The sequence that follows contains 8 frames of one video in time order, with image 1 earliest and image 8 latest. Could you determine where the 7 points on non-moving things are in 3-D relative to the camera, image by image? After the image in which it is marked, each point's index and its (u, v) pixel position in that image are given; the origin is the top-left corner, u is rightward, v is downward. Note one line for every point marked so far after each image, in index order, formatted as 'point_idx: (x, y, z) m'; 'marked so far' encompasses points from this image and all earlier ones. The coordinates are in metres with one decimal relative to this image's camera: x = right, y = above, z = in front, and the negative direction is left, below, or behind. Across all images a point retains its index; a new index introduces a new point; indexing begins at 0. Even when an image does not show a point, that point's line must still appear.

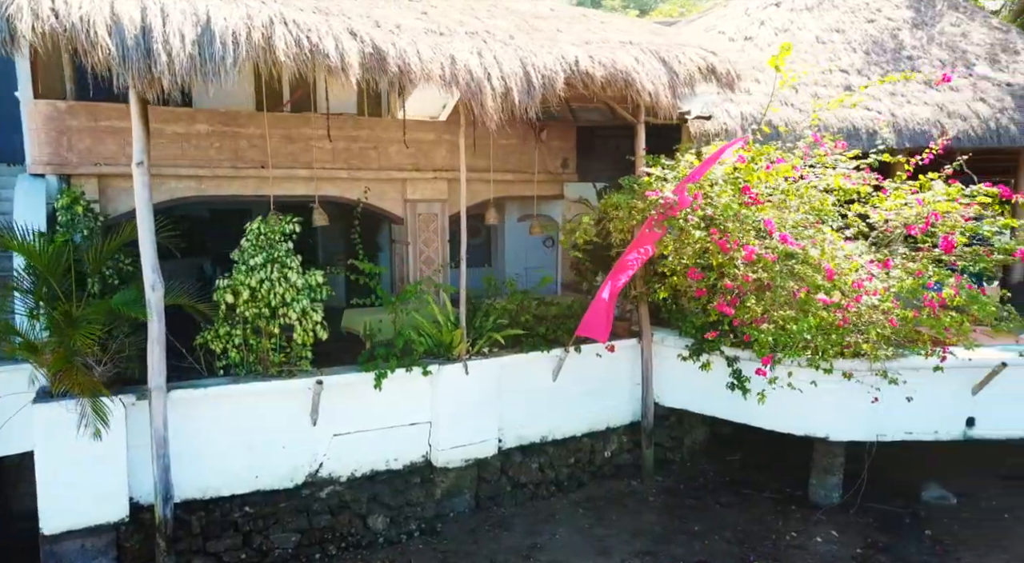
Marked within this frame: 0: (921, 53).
0: (+4.8, +2.7, +8.8) m
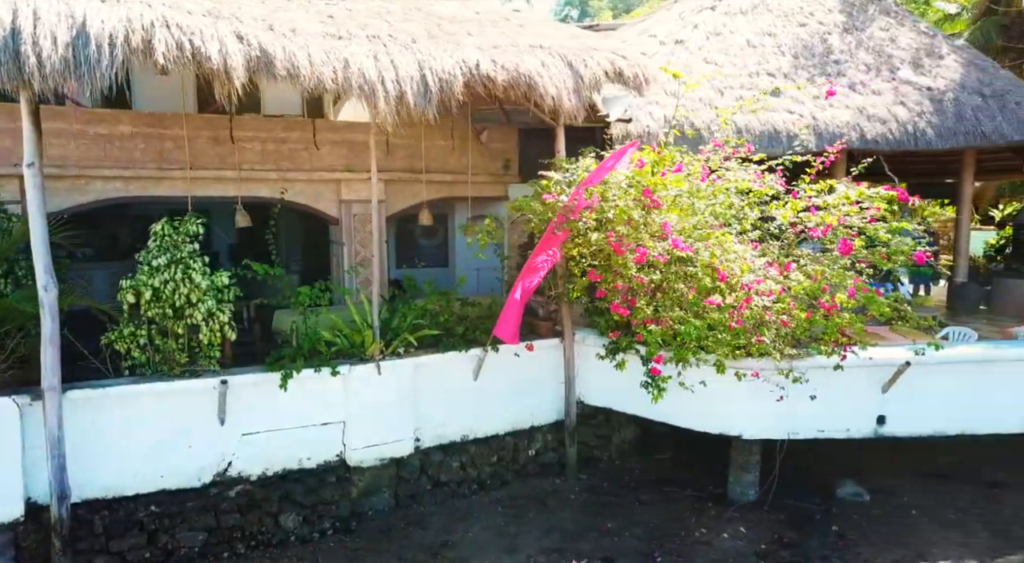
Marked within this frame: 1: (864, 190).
0: (+4.0, +2.7, +8.9) m
1: (+2.9, +0.8, +6.5) m
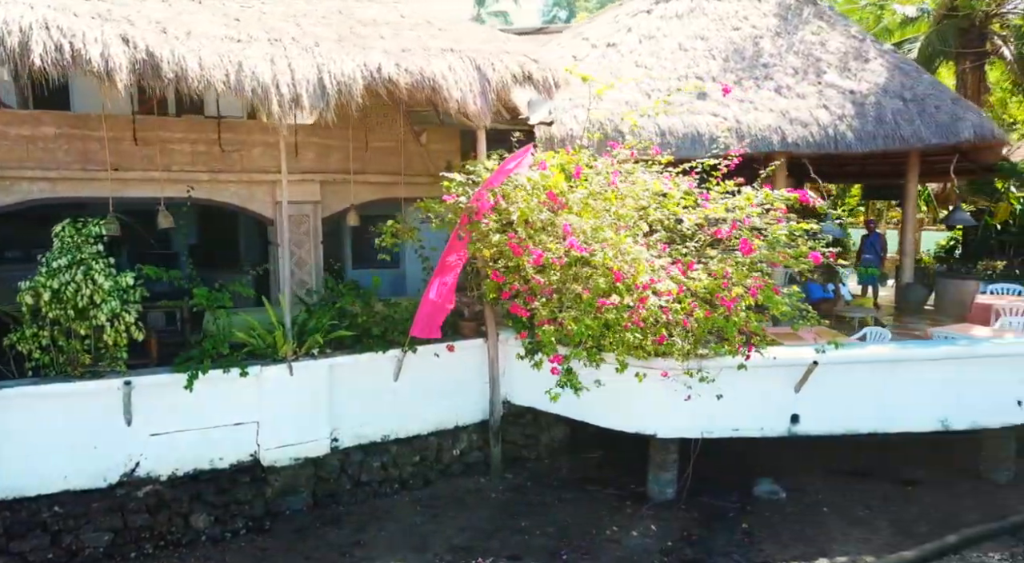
0: (+3.2, +2.7, +9.0) m
1: (+2.2, +0.8, +6.6) m
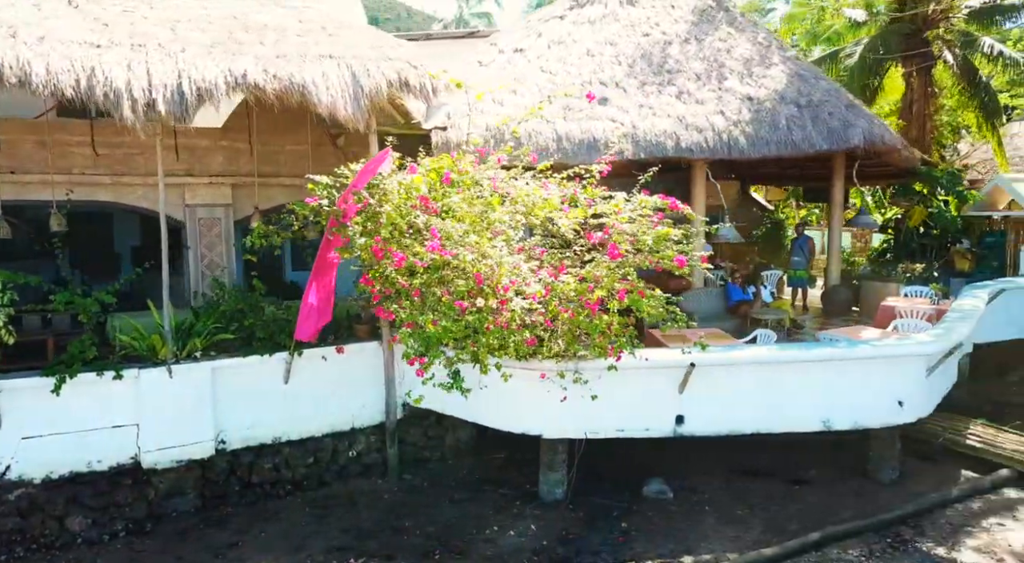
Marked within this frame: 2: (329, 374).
0: (+2.1, +2.7, +9.2) m
1: (+1.1, +0.7, +6.7) m
2: (-1.8, -0.9, +7.5) m
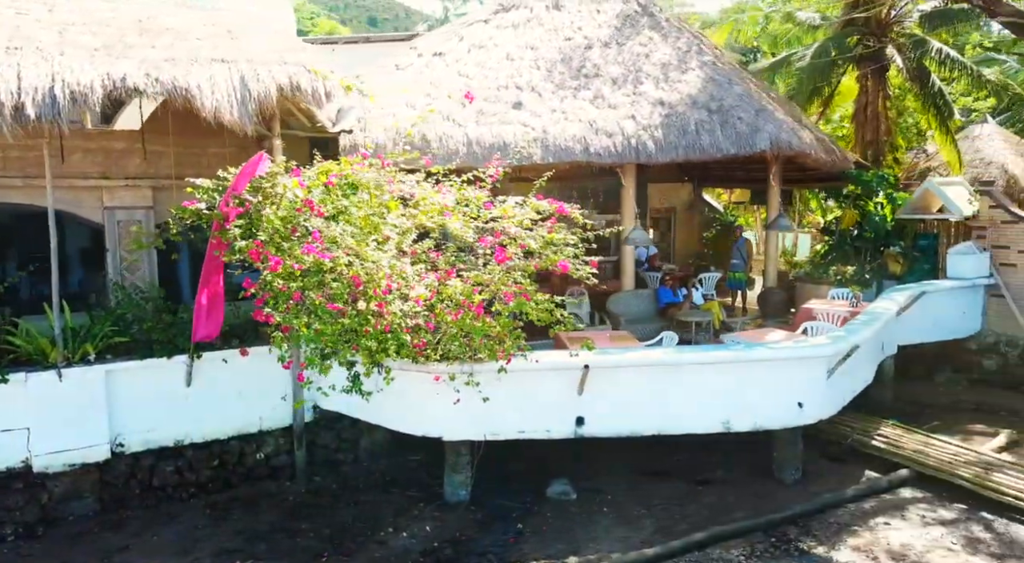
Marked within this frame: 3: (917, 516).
0: (+1.1, +2.6, +9.2) m
1: (+0.1, +0.7, +6.8) m
2: (-2.8, -1.0, +7.5) m
3: (+3.8, -2.2, +7.0) m
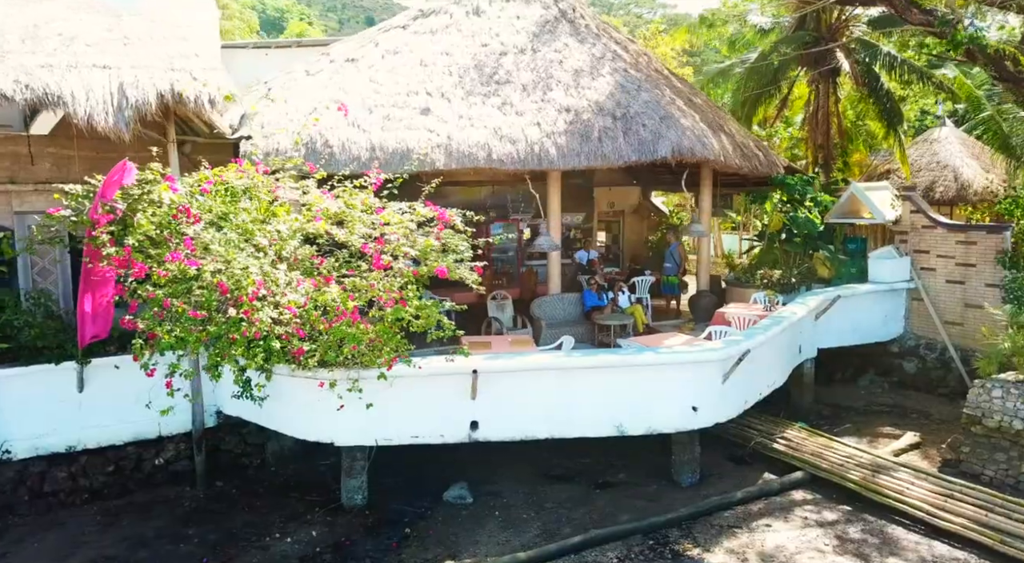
0: (0.0, +2.6, +9.3) m
1: (-0.9, +0.6, +6.8) m
2: (-3.9, -1.0, +7.5) m
3: (+2.7, -2.2, +7.1) m
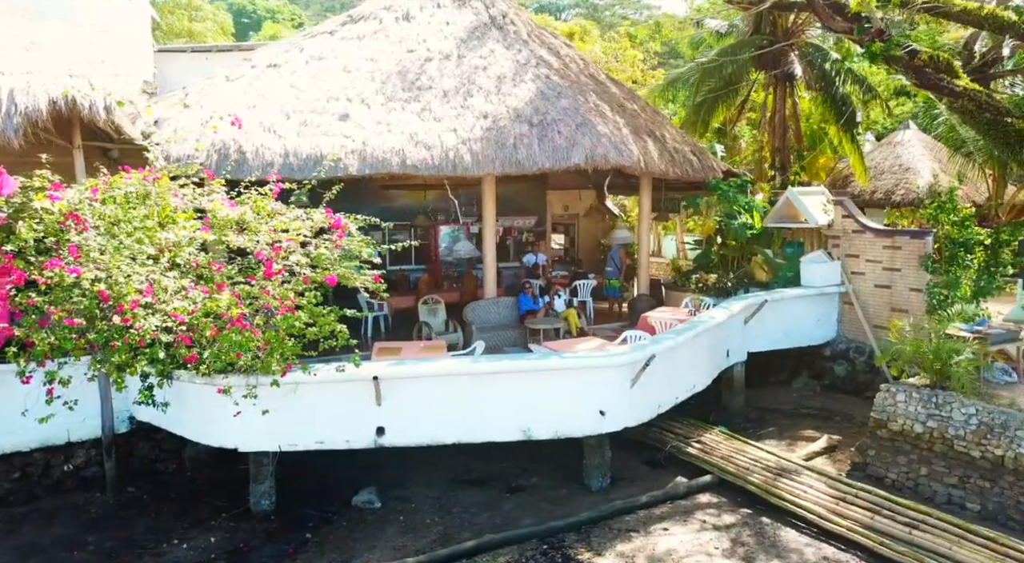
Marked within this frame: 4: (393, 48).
0: (-1.0, +2.5, +9.4) m
1: (-1.8, +0.6, +6.9) m
2: (-4.8, -1.1, +7.5) m
3: (+1.8, -2.3, +7.2) m
4: (-1.6, +3.1, +9.9) m
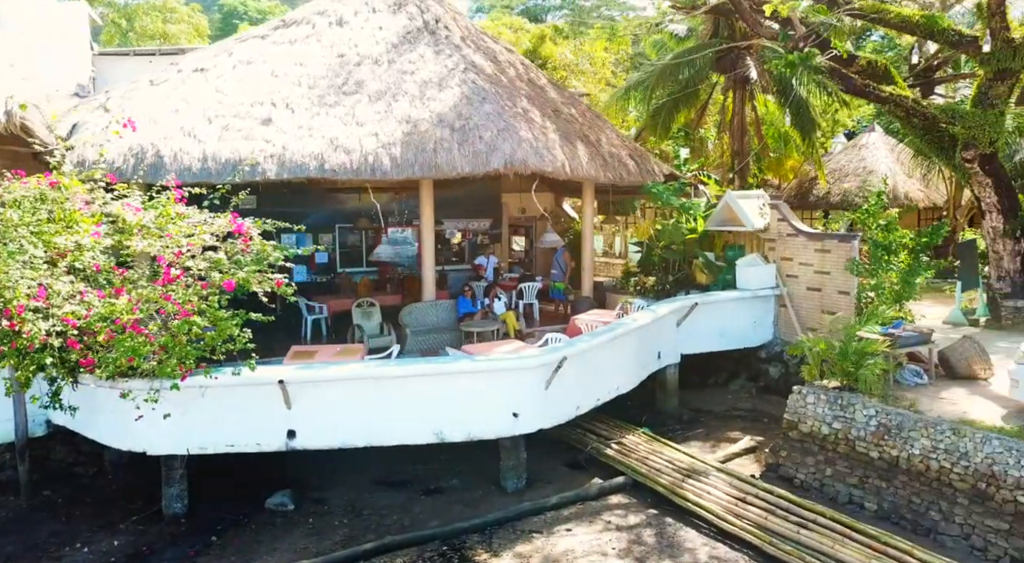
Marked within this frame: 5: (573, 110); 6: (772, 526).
0: (-1.9, +2.5, +9.4) m
1: (-2.7, +0.5, +6.9) m
2: (-5.7, -1.1, +7.5) m
3: (+0.9, -2.3, +7.3) m
4: (-2.5, +3.0, +9.9) m
5: (+0.9, +2.7, +11.7) m
6: (+2.3, -2.1, +6.6) m
